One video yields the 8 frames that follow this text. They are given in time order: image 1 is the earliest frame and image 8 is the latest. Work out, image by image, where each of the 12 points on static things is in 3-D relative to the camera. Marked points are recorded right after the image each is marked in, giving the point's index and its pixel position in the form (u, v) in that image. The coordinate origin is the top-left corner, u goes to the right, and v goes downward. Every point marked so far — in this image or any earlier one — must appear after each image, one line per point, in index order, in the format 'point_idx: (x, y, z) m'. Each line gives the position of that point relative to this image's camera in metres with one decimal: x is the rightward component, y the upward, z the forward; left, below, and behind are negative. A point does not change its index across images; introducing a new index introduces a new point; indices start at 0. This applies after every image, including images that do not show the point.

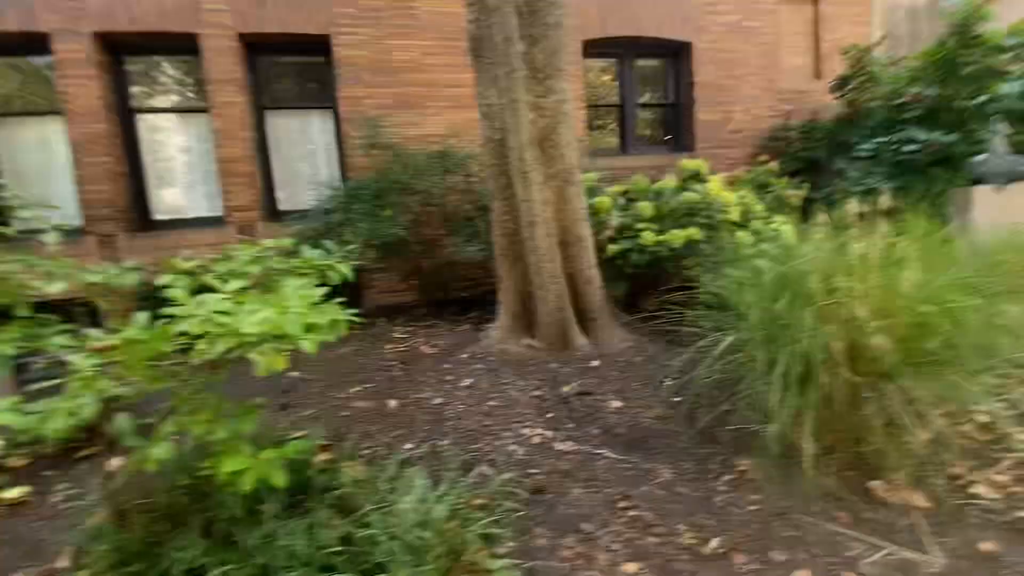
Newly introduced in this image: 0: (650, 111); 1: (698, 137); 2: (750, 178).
0: (+2.4, +3.0, +8.2) m
1: (+3.1, +2.5, +8.0) m
2: (+2.8, +1.3, +5.6) m
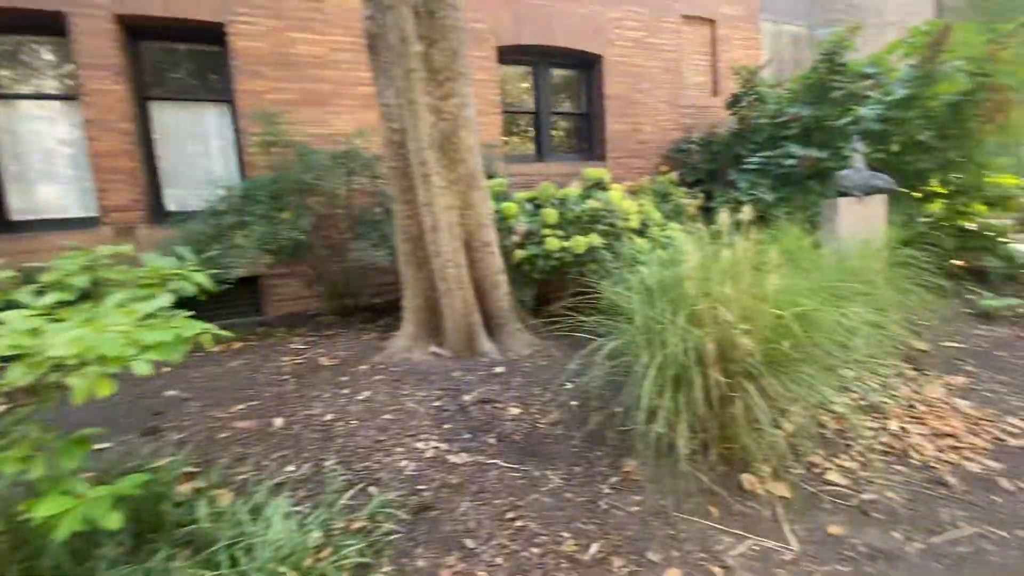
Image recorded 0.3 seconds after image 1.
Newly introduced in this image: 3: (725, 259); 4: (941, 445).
0: (+0.9, +2.9, +8.4) m
1: (+1.7, +2.4, +8.3) m
2: (+1.7, +1.2, +5.9) m
3: (+1.0, +0.1, +2.3) m
4: (+2.1, -0.8, +2.4) m
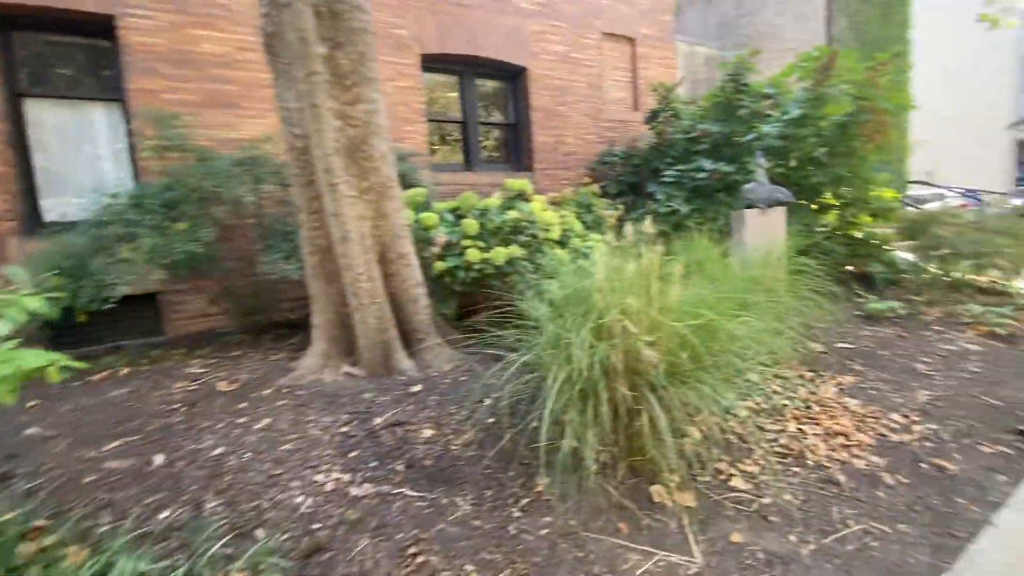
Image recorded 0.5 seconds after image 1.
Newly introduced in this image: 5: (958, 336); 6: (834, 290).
0: (-0.3, +2.8, +8.4) m
1: (+0.4, +2.3, +8.4) m
2: (+0.8, +1.1, +6.0) m
3: (+0.6, +0.1, +2.4) m
4: (+1.7, -0.8, +2.5) m
5: (+3.8, -0.4, +4.1) m
6: (+3.1, 0.0, +4.6) m
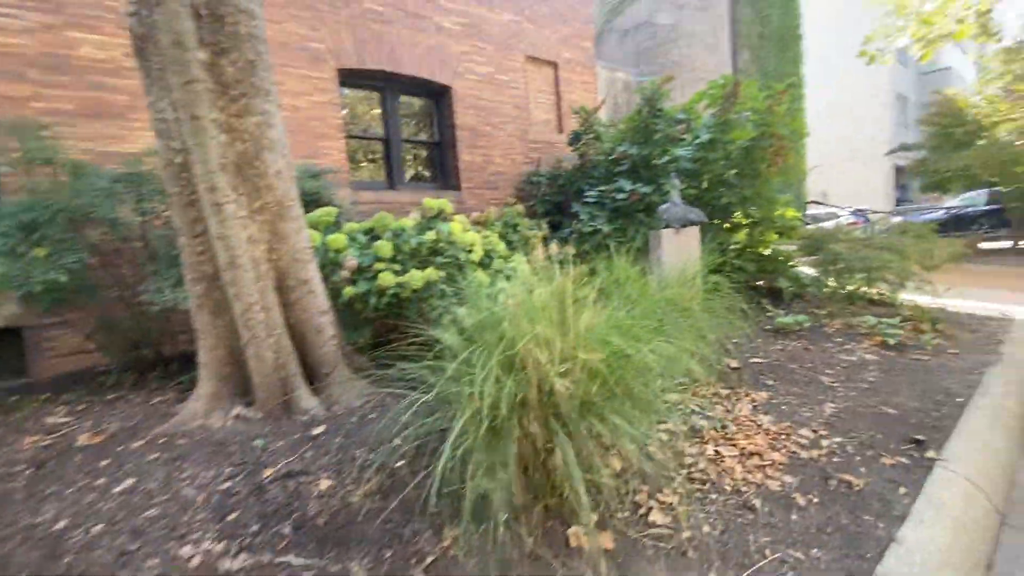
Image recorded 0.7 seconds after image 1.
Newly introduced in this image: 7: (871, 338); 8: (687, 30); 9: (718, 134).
0: (-1.6, +2.4, +8.2) m
1: (-0.9, +1.9, +8.2) m
2: (-0.1, +0.9, +5.9) m
3: (+0.1, 0.0, +2.2) m
4: (+1.2, -0.9, +2.5) m
5: (+3.1, -0.5, +4.4) m
6: (+2.3, -0.2, +4.8) m
7: (+3.4, -0.5, +4.5) m
8: (+4.4, +6.4, +12.0) m
9: (+2.6, +1.9, +6.0) m
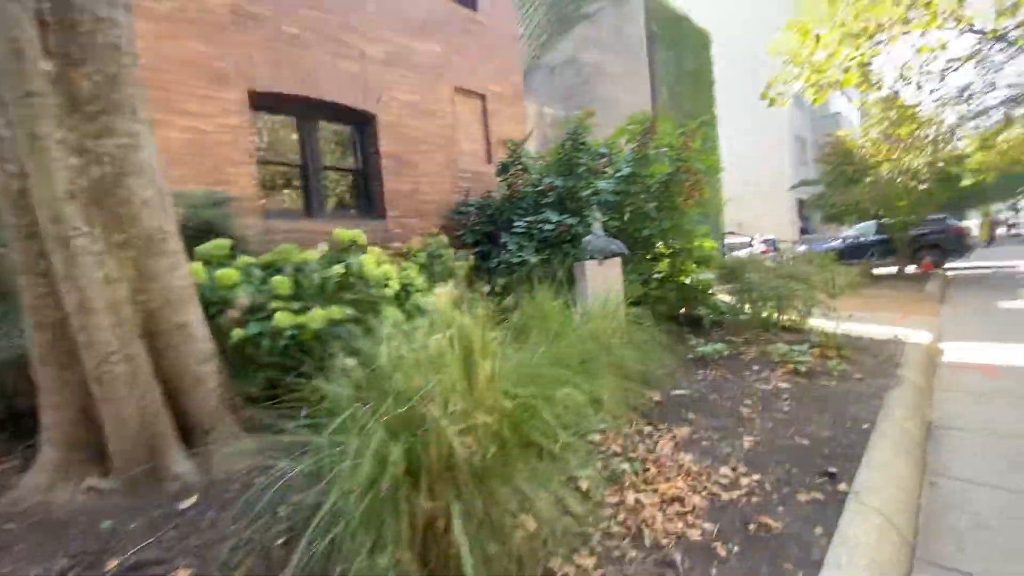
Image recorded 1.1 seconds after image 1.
0: (-2.8, +1.8, +7.8) m
1: (-2.1, +1.4, +7.9) m
2: (-1.0, +0.5, +5.6) m
3: (-0.3, -0.2, +2.0) m
4: (+0.8, -1.1, +2.4) m
5: (+2.4, -0.8, +4.5) m
6: (+1.6, -0.5, +4.9) m
7: (+2.6, -0.7, +4.7) m
8: (+2.6, +5.7, +12.6) m
9: (+1.6, +1.5, +6.1) m
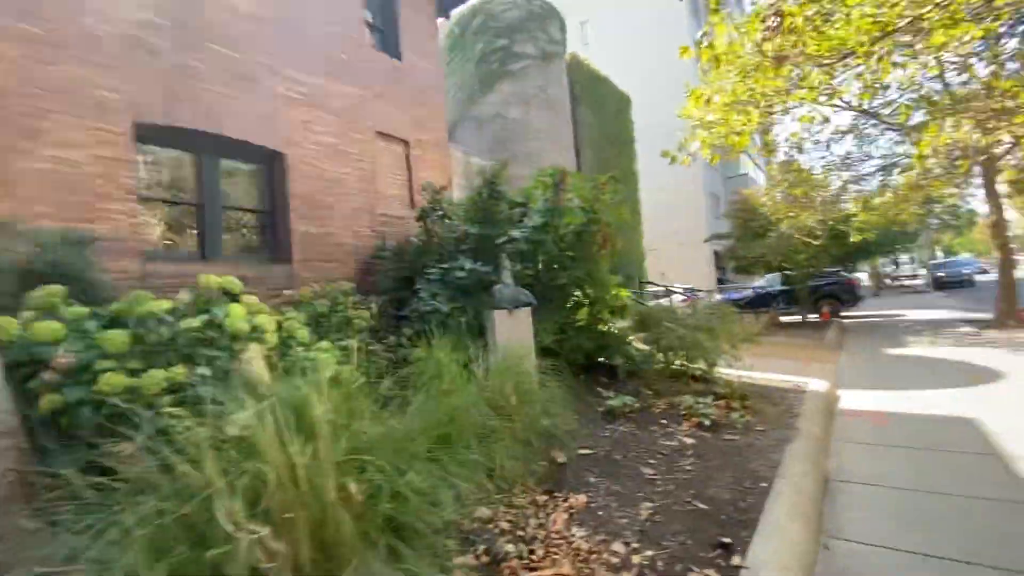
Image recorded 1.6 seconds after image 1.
0: (-4.1, +1.1, +7.3) m
1: (-3.4, +0.6, +7.4) m
2: (-2.1, -0.1, +5.2) m
3: (-0.8, -0.4, +1.7) m
4: (+0.2, -1.4, +2.1) m
5: (+1.5, -1.3, +4.4) m
6: (+0.6, -1.0, +4.7) m
7: (+1.7, -1.2, +4.6) m
8: (+0.6, +4.4, +13.0) m
9: (+0.5, +0.9, +6.2) m
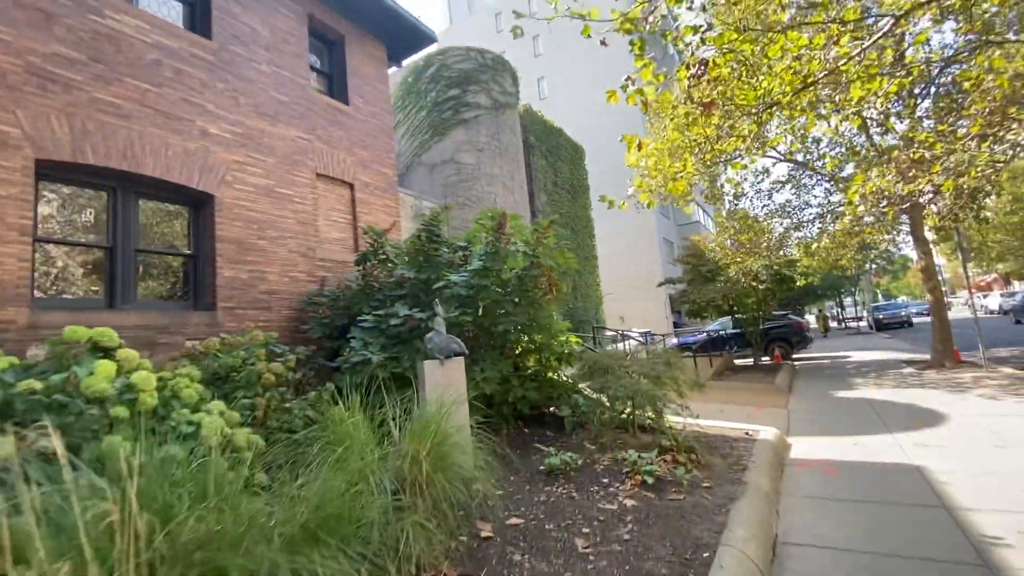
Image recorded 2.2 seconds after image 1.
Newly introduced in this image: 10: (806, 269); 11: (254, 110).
0: (-4.9, +0.4, +6.7) m
1: (-4.2, -0.1, +6.9) m
2: (-2.7, -0.6, +4.7) m
3: (-1.3, -0.6, +1.2) m
4: (-0.3, -1.6, +1.6) m
5: (+0.9, -1.7, +4.0) m
6: (0.0, -1.4, +4.3) m
7: (+1.1, -1.7, +4.3) m
8: (-0.7, +3.2, +13.1) m
9: (-0.2, +0.3, +5.9) m
10: (+8.8, +0.5, +14.4) m
11: (-4.2, +2.9, +7.8) m
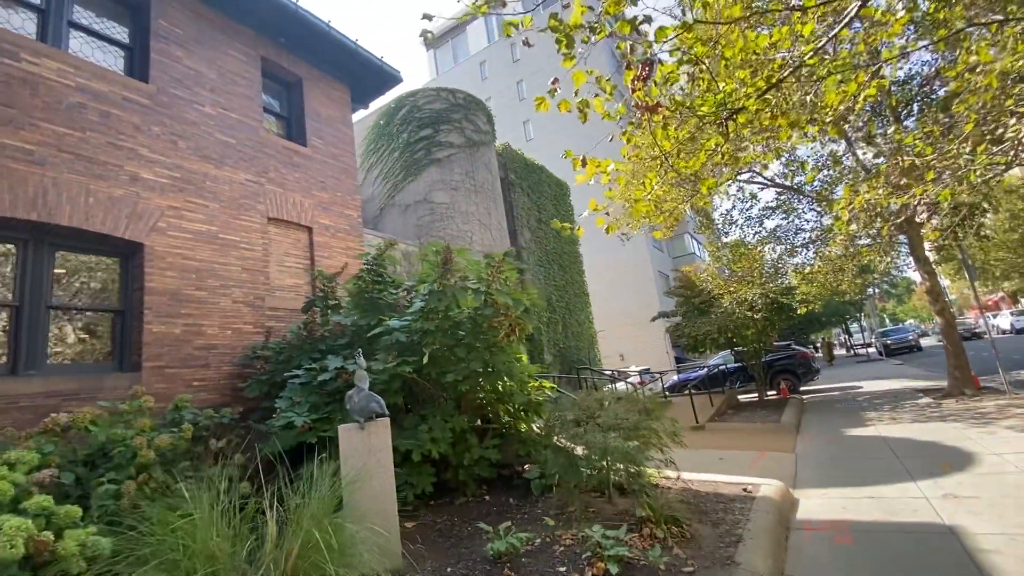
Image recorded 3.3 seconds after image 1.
0: (-5.5, -0.4, +6.1) m
1: (-4.7, -0.8, +6.2) m
2: (-3.2, -1.1, +3.9) m
3: (-1.8, -0.7, +0.5) m
4: (-0.8, -1.7, +0.8) m
5: (+0.4, -1.9, +3.2) m
6: (-0.5, -1.7, +3.5) m
7: (+0.6, -1.9, +3.4) m
8: (-1.3, +2.1, +12.6) m
9: (-0.8, -0.1, +5.2) m
10: (+8.3, -0.2, +13.7) m
11: (-4.8, +2.1, +7.3) m
